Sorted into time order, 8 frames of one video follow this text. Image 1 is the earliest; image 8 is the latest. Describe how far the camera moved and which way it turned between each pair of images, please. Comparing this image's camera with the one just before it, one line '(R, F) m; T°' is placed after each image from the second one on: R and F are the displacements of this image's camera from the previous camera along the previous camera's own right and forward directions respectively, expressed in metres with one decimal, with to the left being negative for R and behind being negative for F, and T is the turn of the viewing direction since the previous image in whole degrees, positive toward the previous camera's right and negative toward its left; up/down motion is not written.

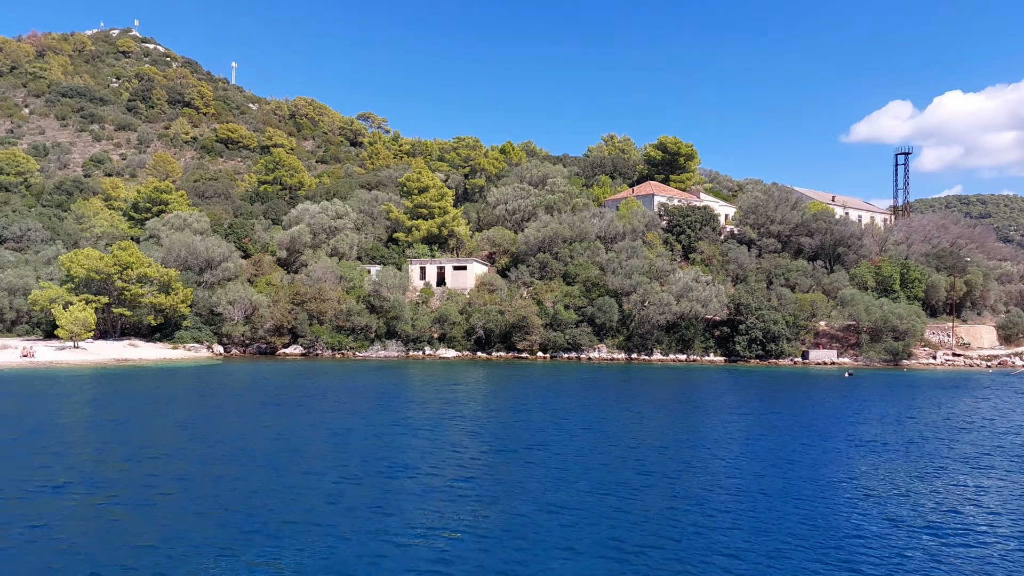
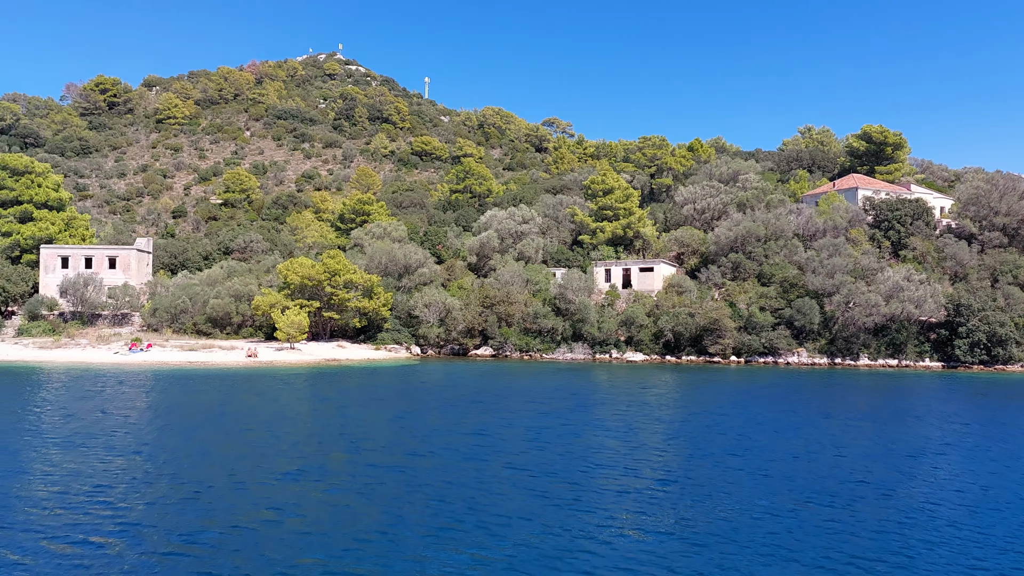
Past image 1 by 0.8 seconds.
(-0.2, +0.8) m; -13°
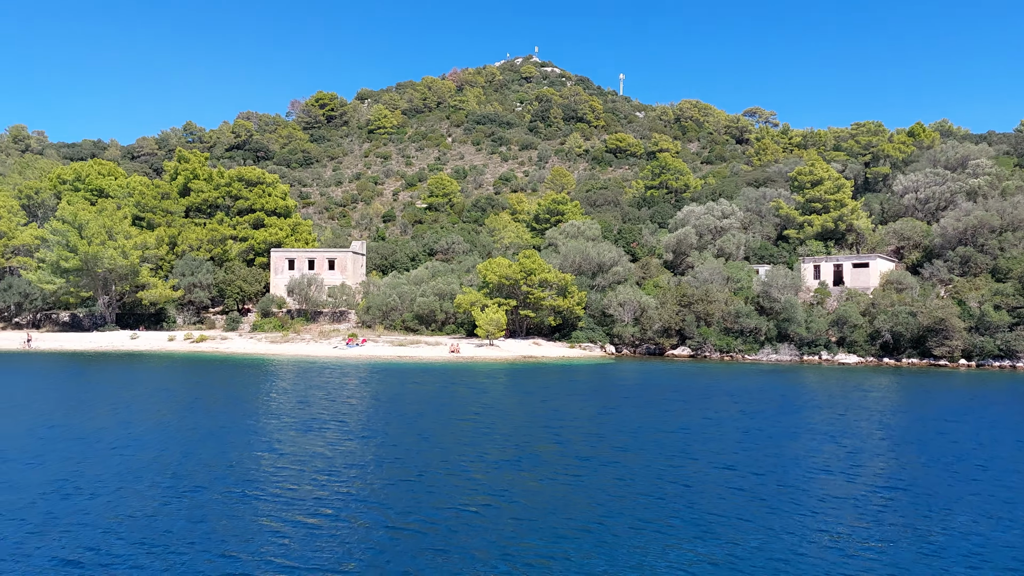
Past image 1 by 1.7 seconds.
(-0.1, +0.2) m; -13°
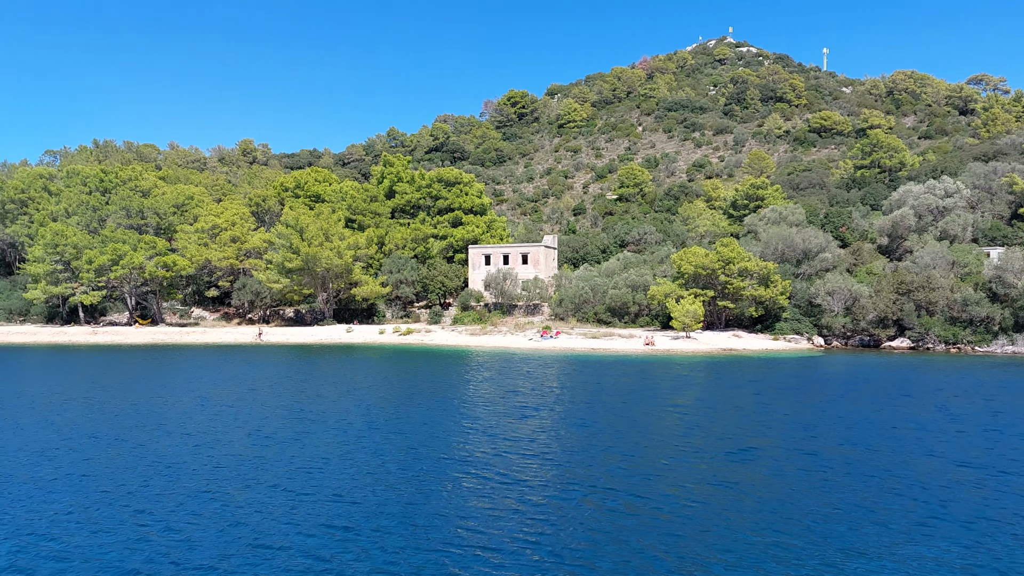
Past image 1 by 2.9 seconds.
(0.0, +0.4) m; -13°
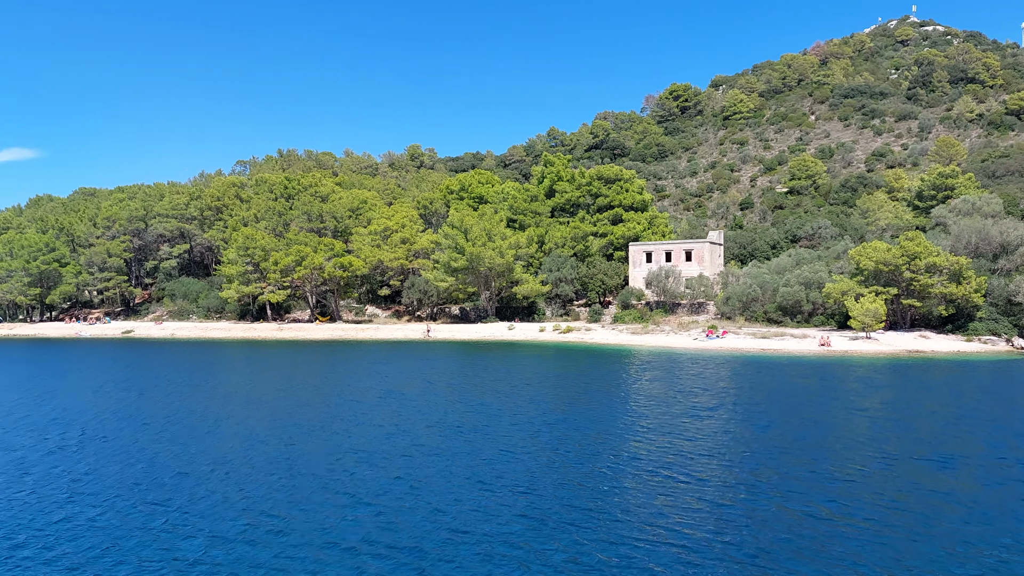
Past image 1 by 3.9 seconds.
(-0.1, 0.0) m; -11°
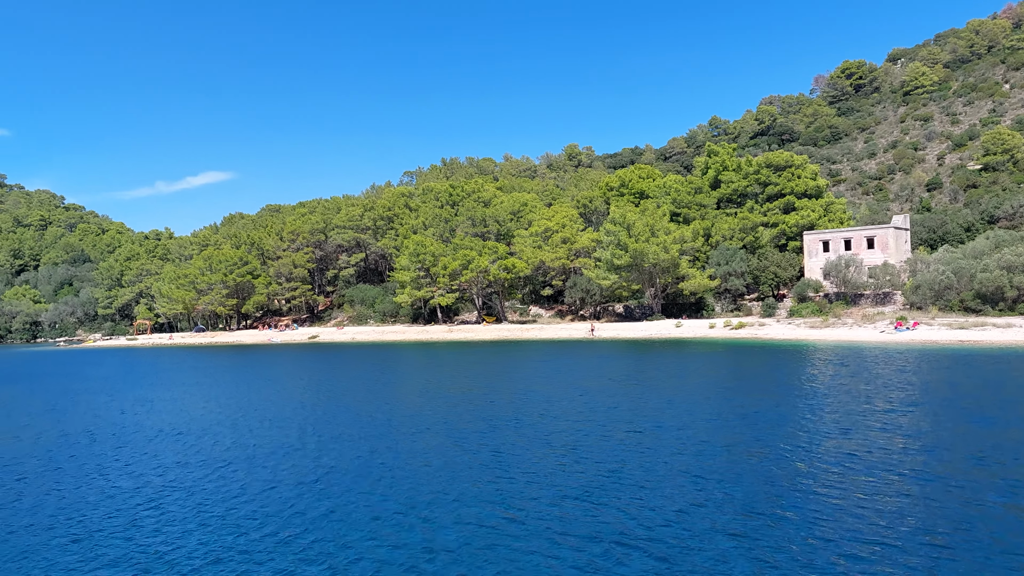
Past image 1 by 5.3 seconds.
(-0.1, 0.0) m; -11°
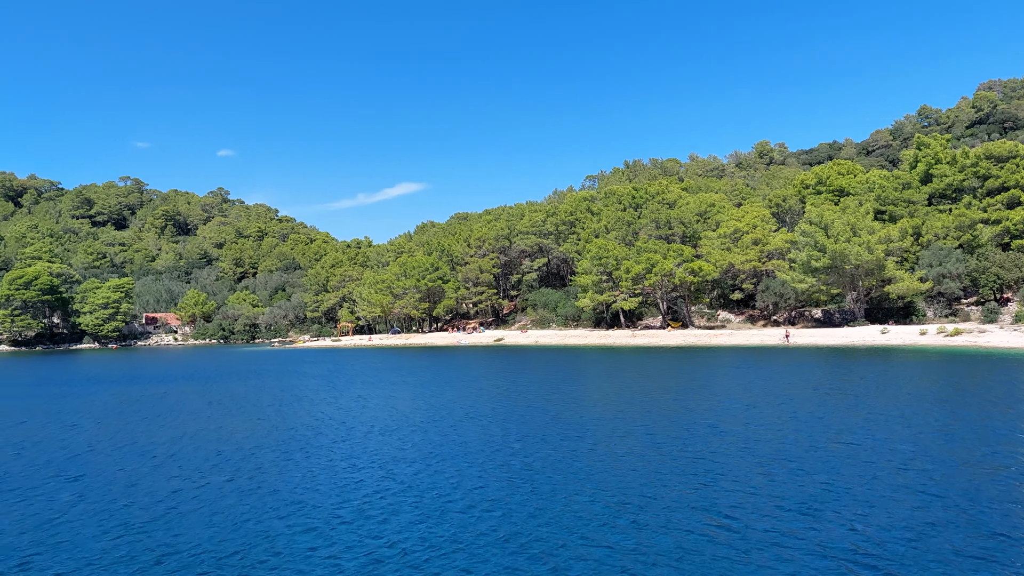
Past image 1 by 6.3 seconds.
(-0.1, -0.1) m; -13°
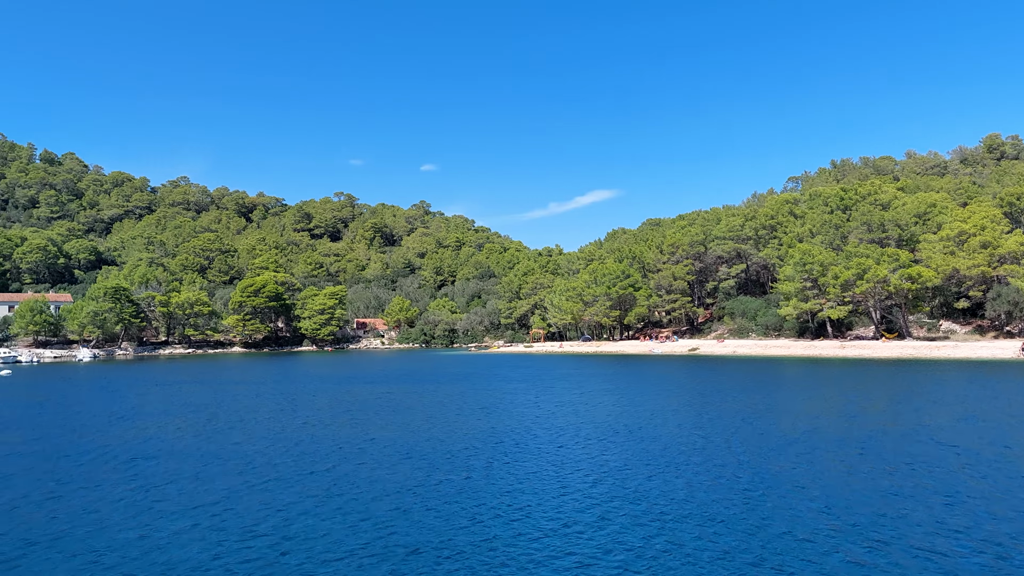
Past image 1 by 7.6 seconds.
(0.0, -0.5) m; -13°
